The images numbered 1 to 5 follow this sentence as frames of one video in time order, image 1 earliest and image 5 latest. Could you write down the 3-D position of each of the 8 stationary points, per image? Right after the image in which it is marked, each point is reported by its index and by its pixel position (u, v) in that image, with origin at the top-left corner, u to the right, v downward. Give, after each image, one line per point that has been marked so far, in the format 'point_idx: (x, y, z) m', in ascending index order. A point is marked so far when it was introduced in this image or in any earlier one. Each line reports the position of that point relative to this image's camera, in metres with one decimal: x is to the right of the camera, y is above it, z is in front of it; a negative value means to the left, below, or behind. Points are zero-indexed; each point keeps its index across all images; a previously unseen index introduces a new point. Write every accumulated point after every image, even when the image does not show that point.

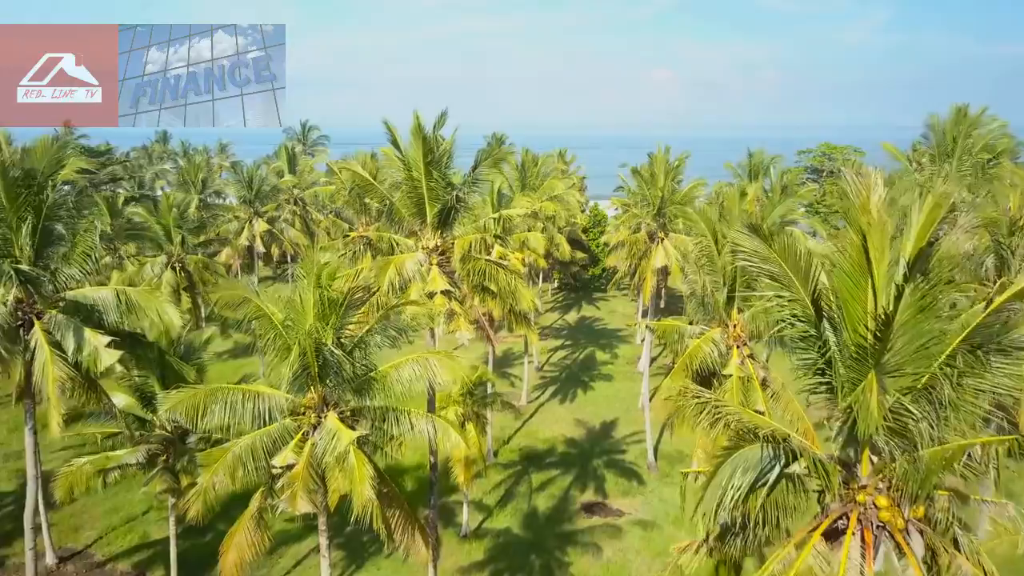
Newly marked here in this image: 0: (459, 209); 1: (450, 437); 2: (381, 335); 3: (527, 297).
0: (-1.2, +1.7, +13.7) m
1: (-1.0, -2.5, +10.8) m
2: (-2.2, -0.8, +10.8) m
3: (+0.3, -0.3, +13.7) m
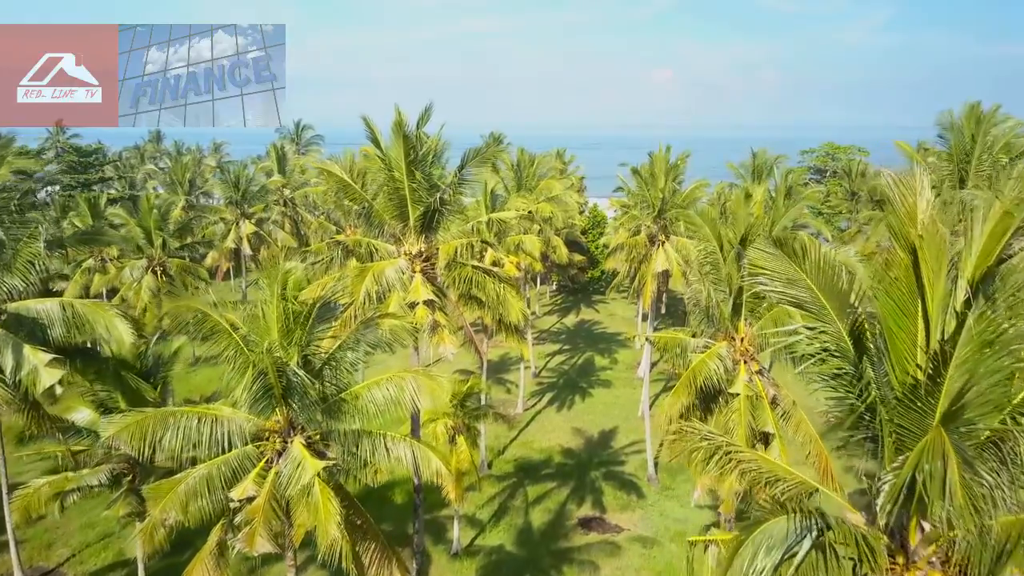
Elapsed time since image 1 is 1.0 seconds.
0: (-1.4, +1.5, +12.7) m
1: (-1.3, -2.7, +9.8) m
2: (-2.4, -1.0, +9.9) m
3: (+0.1, -0.4, +12.7) m
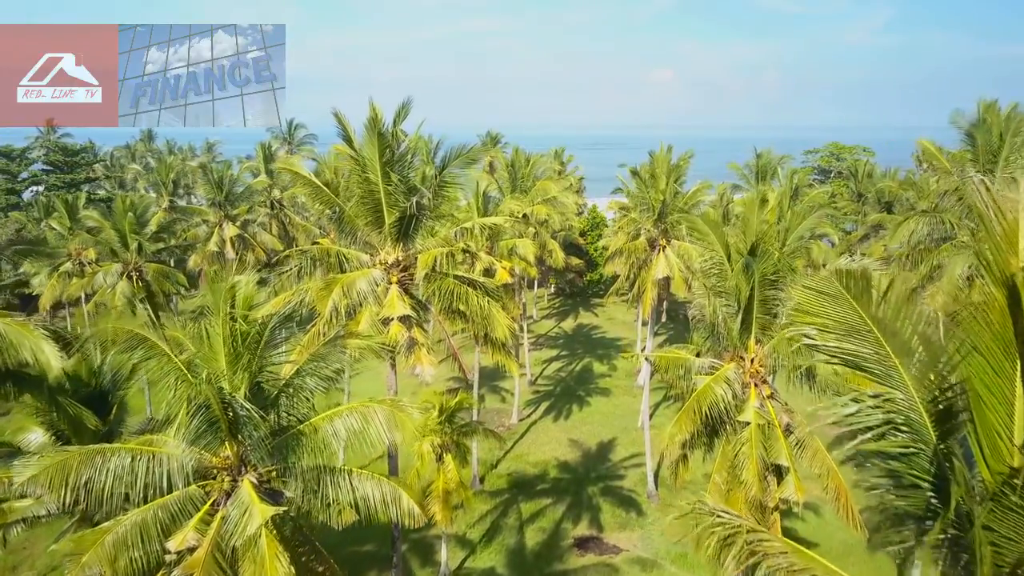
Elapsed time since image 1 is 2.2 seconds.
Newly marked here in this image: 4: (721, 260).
0: (-1.6, +1.3, +11.6) m
1: (-1.5, -2.9, +8.6) m
2: (-2.7, -1.2, +8.7) m
3: (-0.2, -0.7, +11.6) m
4: (+3.5, +0.5, +10.7) m
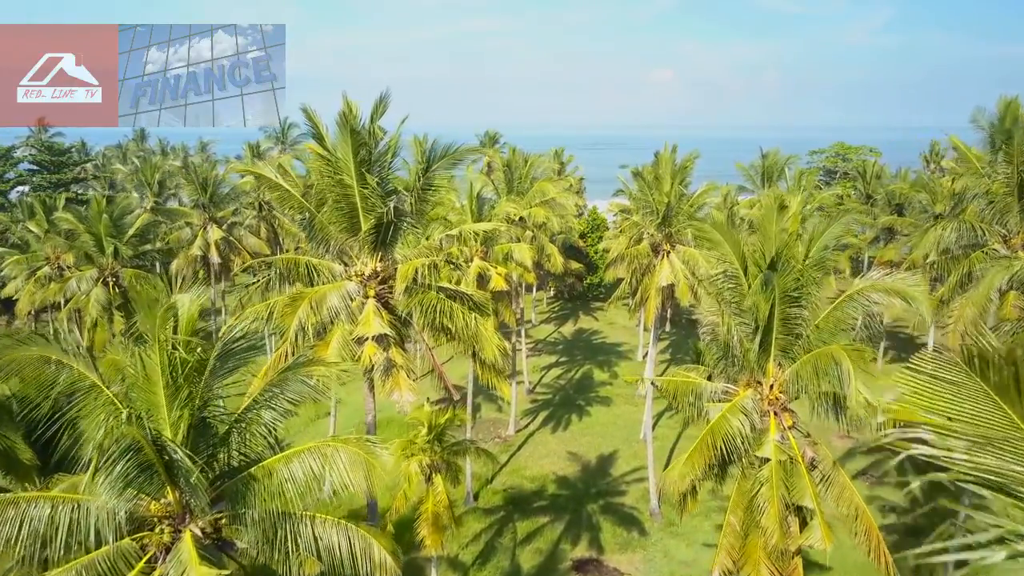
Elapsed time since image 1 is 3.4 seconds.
0: (-1.8, +1.0, +10.4) m
1: (-1.7, -3.1, +7.5) m
2: (-2.9, -1.5, +7.6) m
3: (-0.3, -0.9, +10.4) m
4: (+3.3, +0.2, +9.5) m
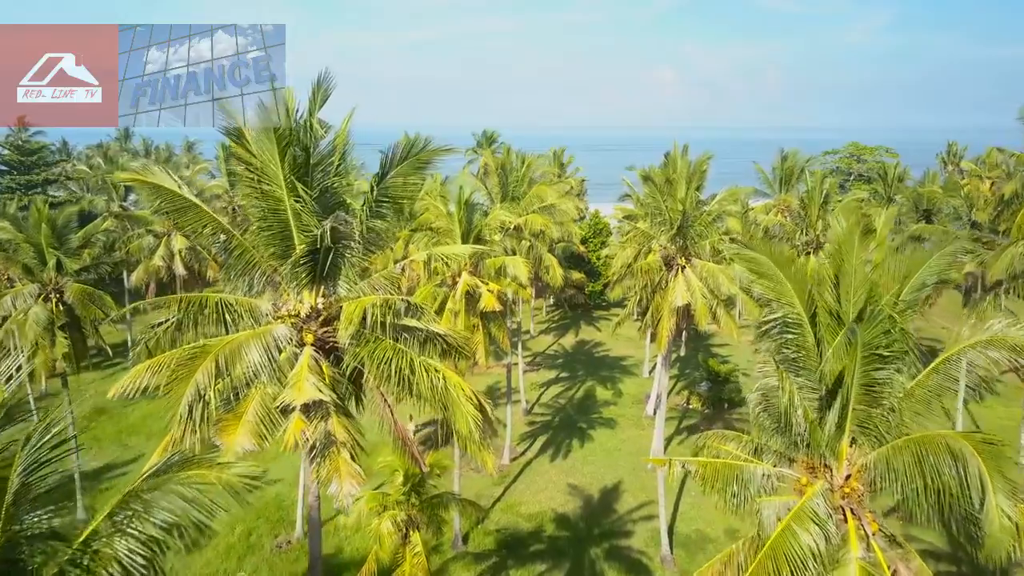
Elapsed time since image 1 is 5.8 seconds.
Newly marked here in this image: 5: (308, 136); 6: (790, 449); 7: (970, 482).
0: (-2.0, +0.5, +8.0) m
1: (-1.9, -3.7, +5.0) m
2: (-3.1, -2.0, +5.1) m
3: (-0.5, -1.4, +7.9) m
4: (+3.1, -0.3, +7.0) m
5: (-2.4, +1.8, +7.6) m
6: (+3.2, -1.8, +7.1) m
7: (+4.0, -1.7, +5.7) m
